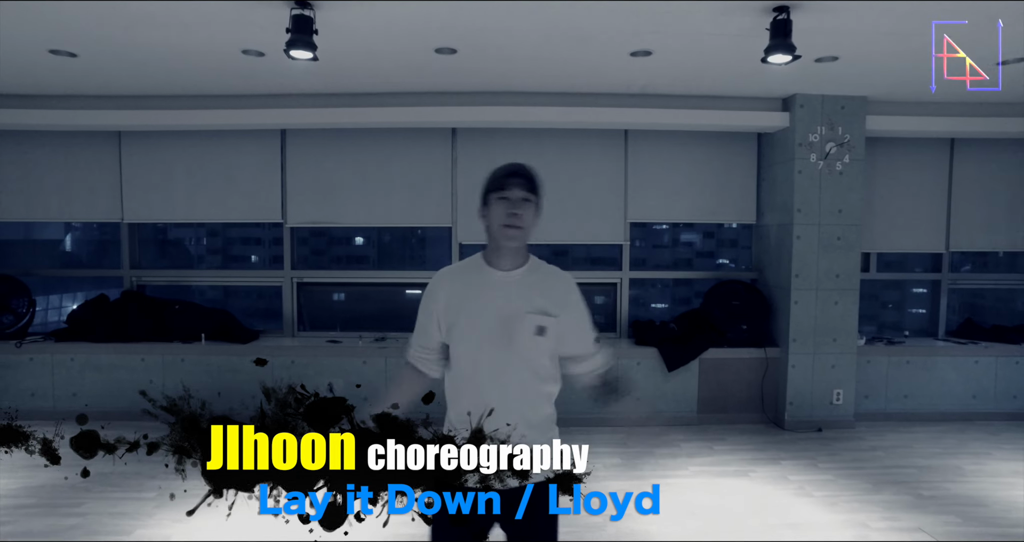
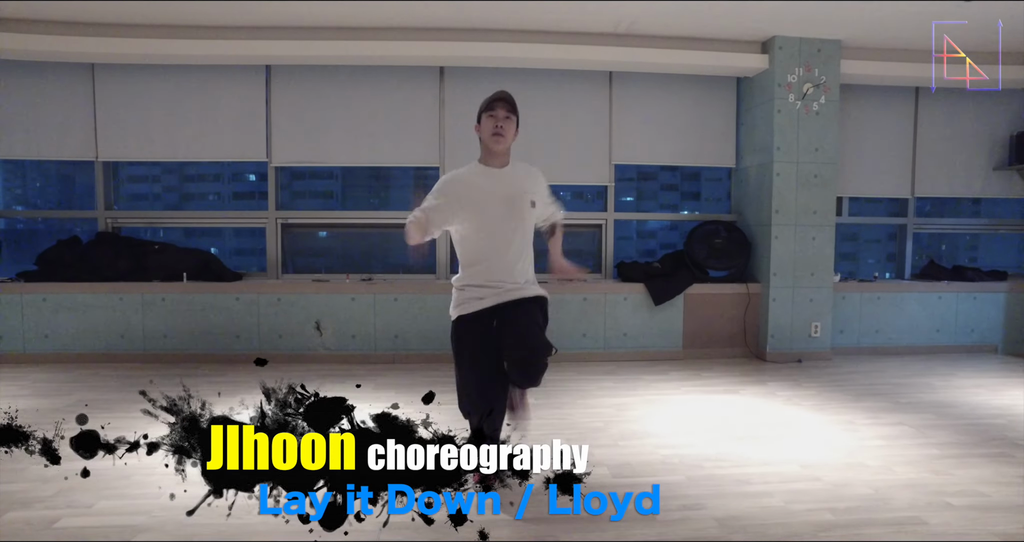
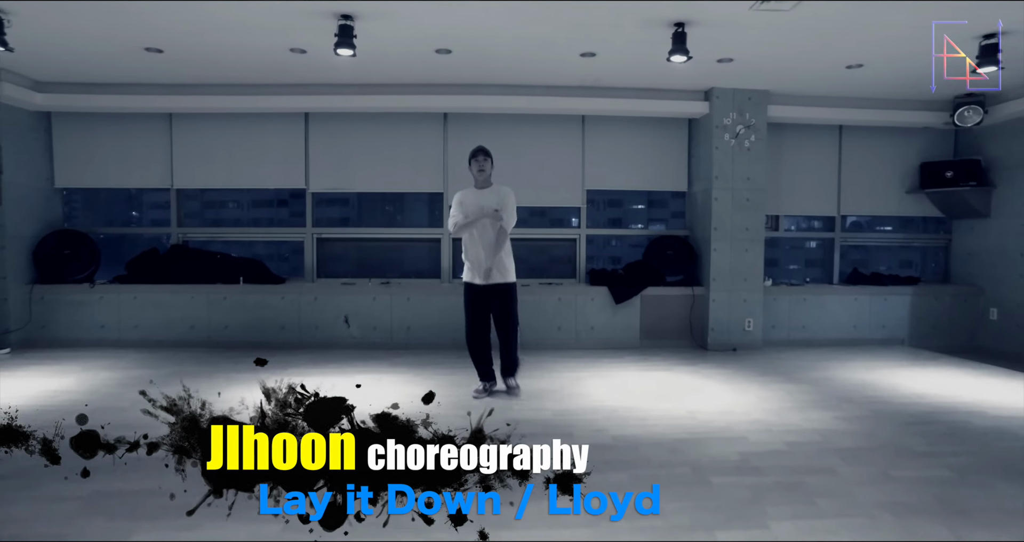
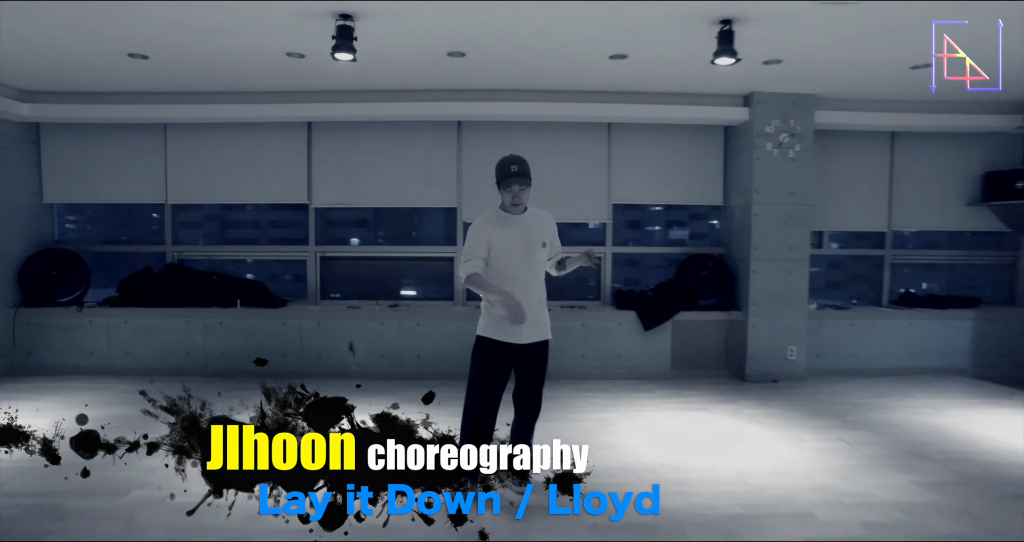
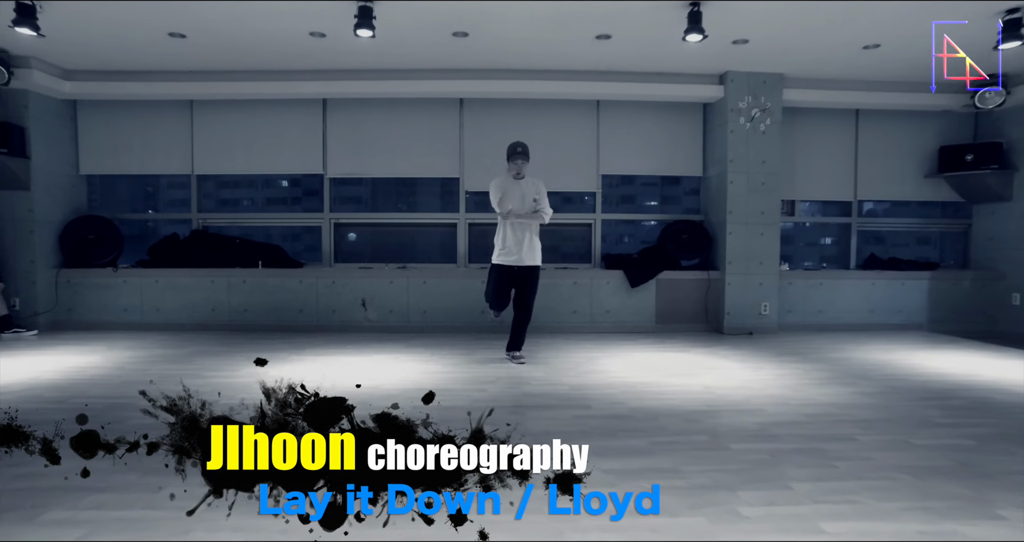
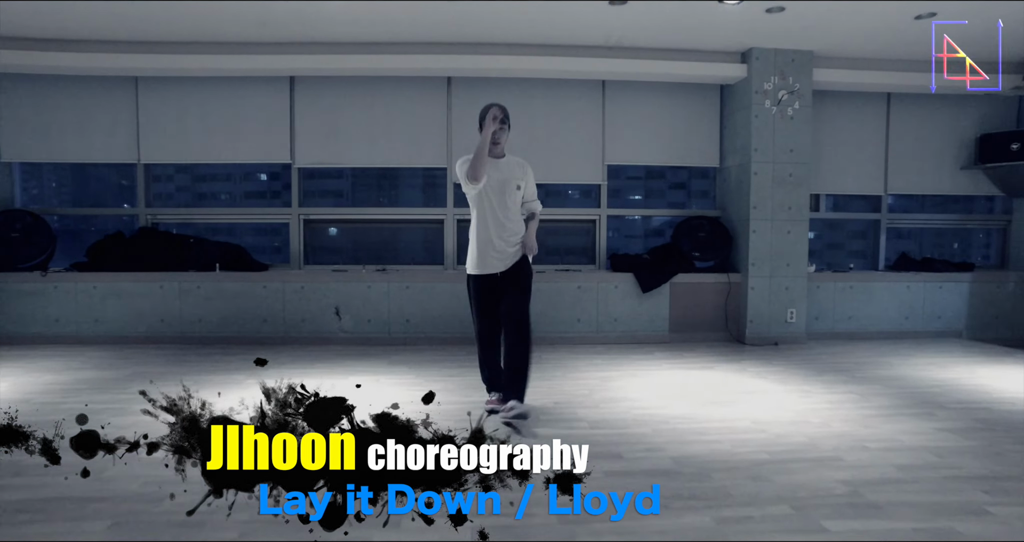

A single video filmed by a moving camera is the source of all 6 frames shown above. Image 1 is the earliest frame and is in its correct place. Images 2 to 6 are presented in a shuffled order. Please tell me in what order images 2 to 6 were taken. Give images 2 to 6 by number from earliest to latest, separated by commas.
4, 3, 5, 6, 2
